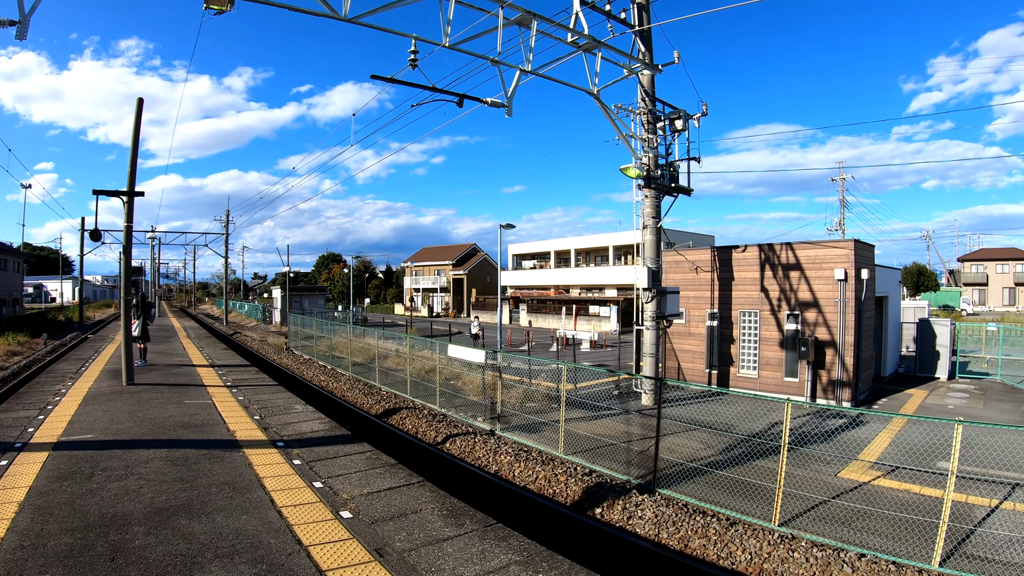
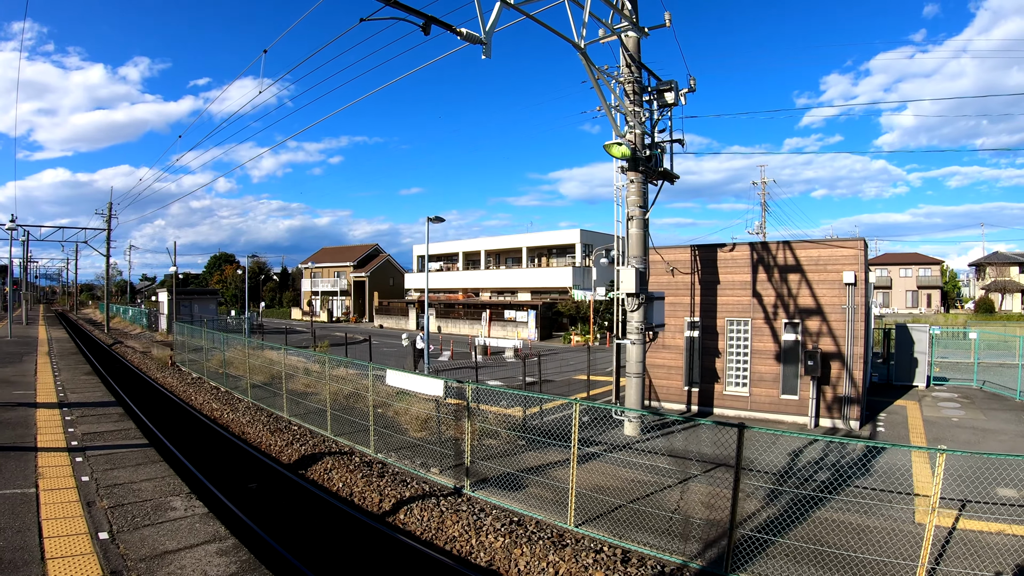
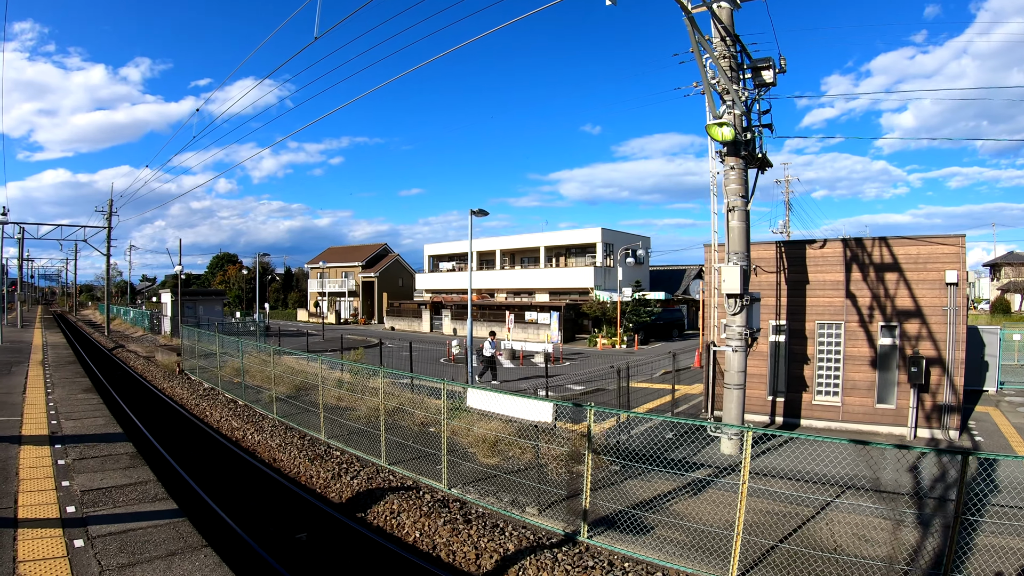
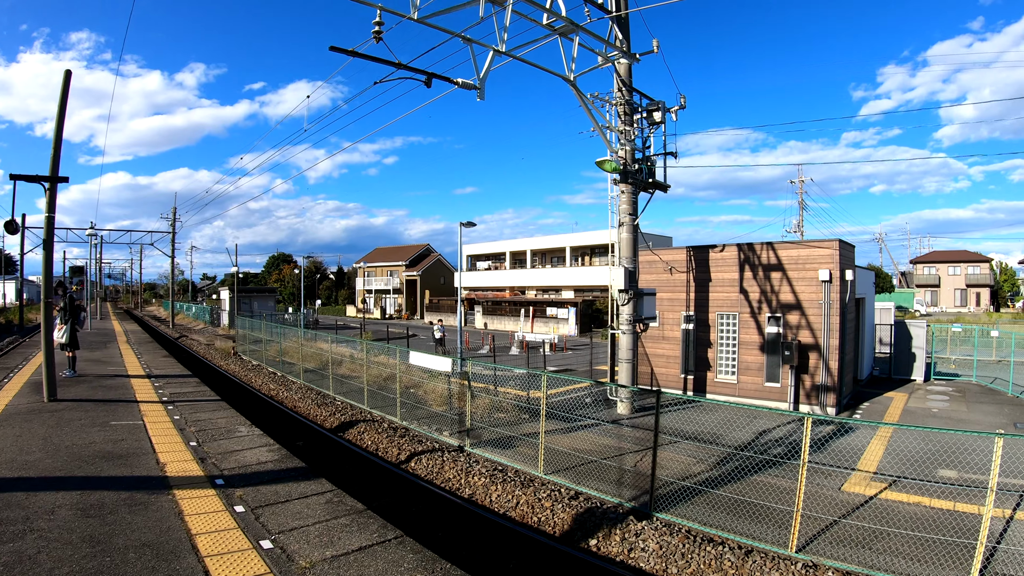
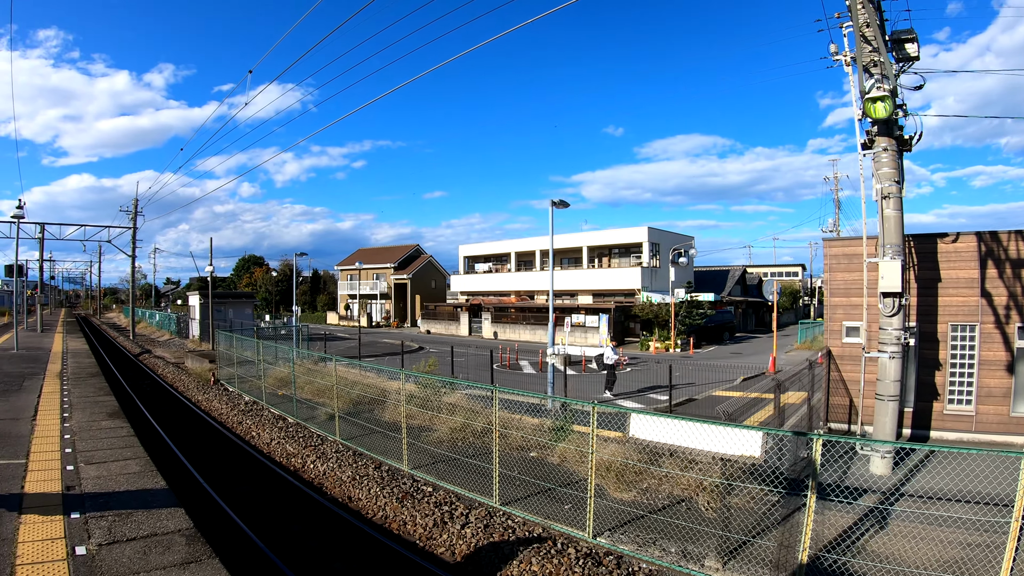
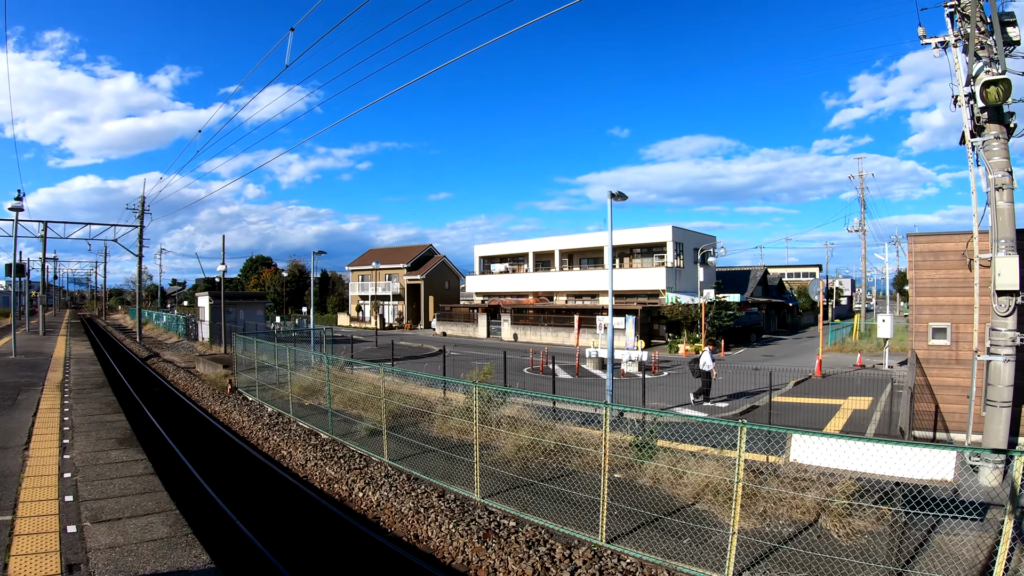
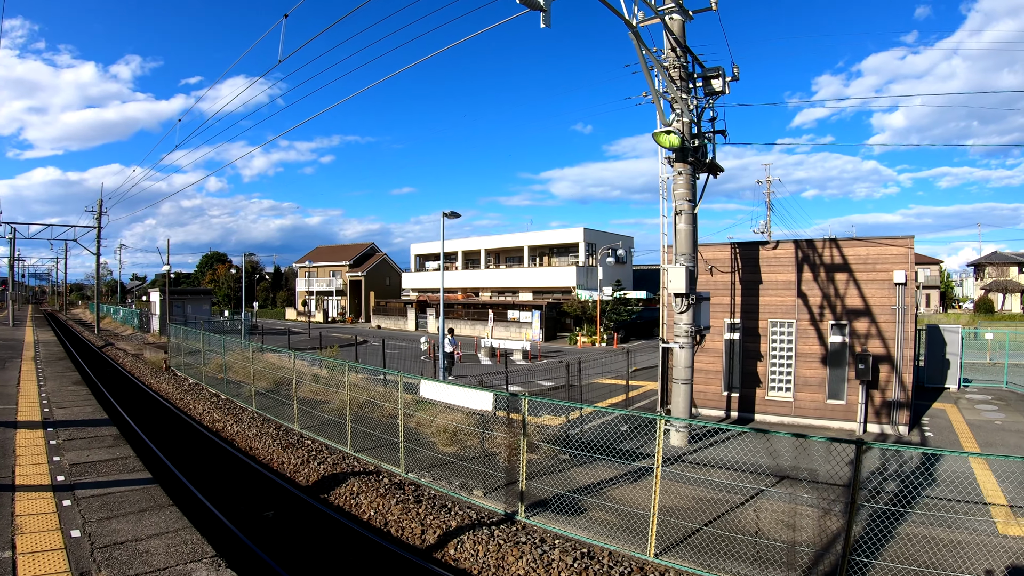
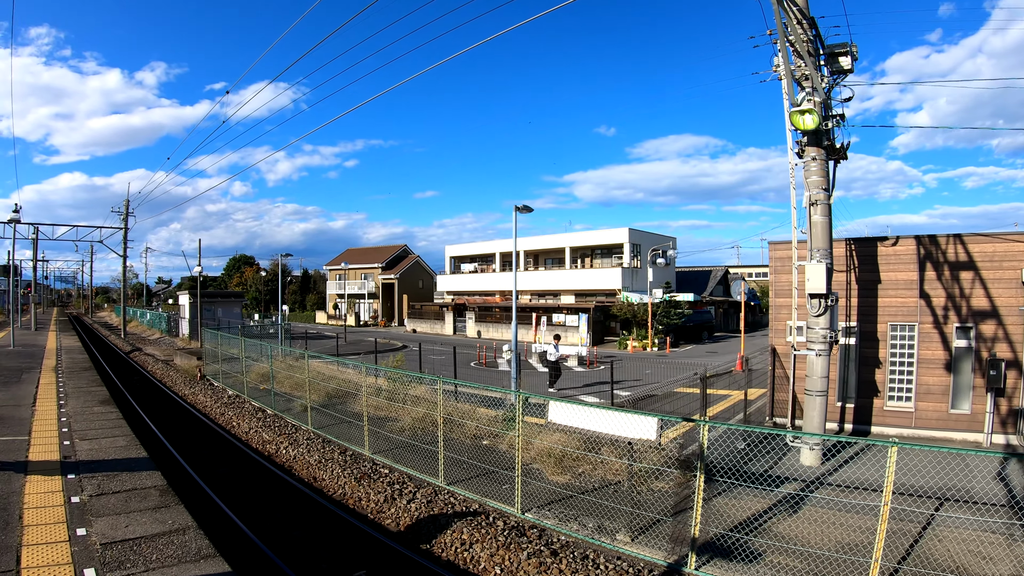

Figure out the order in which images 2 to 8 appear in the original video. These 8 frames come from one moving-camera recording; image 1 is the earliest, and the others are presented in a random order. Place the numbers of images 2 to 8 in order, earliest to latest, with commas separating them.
4, 2, 7, 3, 8, 5, 6
